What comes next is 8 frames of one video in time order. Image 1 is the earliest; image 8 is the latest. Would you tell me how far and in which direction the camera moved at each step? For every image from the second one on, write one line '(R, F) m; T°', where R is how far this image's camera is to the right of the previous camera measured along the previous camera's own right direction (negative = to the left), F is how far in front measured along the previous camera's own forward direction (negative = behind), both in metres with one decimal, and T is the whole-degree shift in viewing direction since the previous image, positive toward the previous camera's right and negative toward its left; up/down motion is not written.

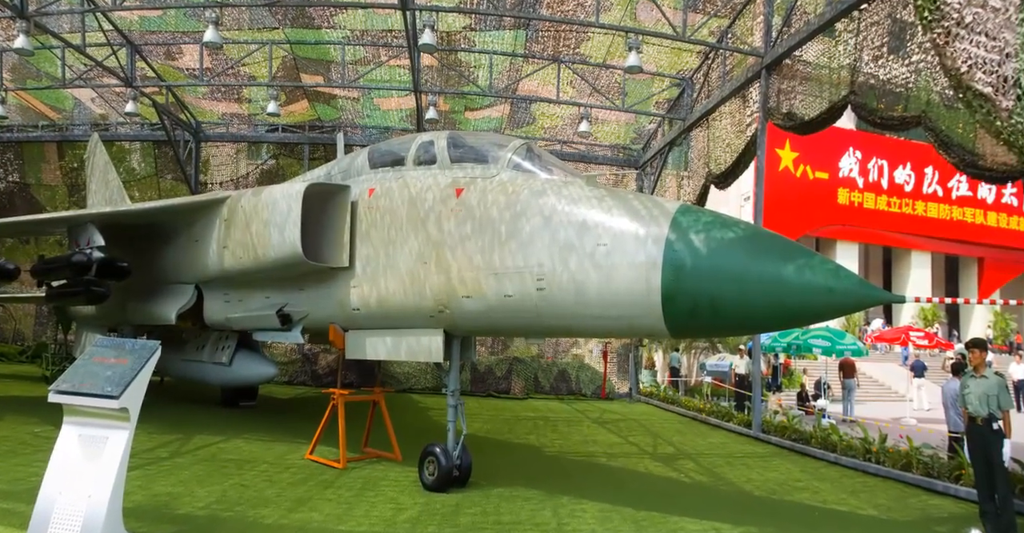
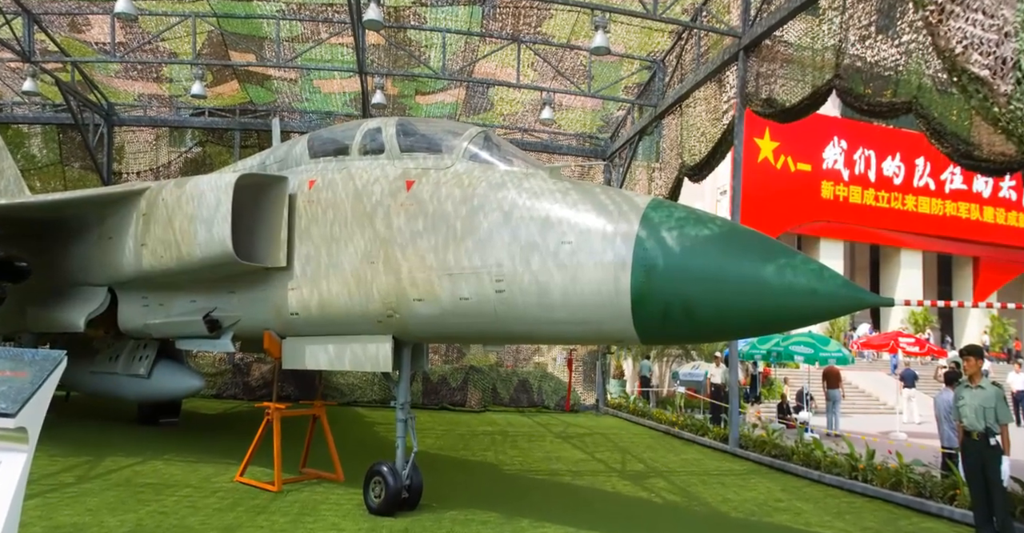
(+0.2, +0.6) m; +2°
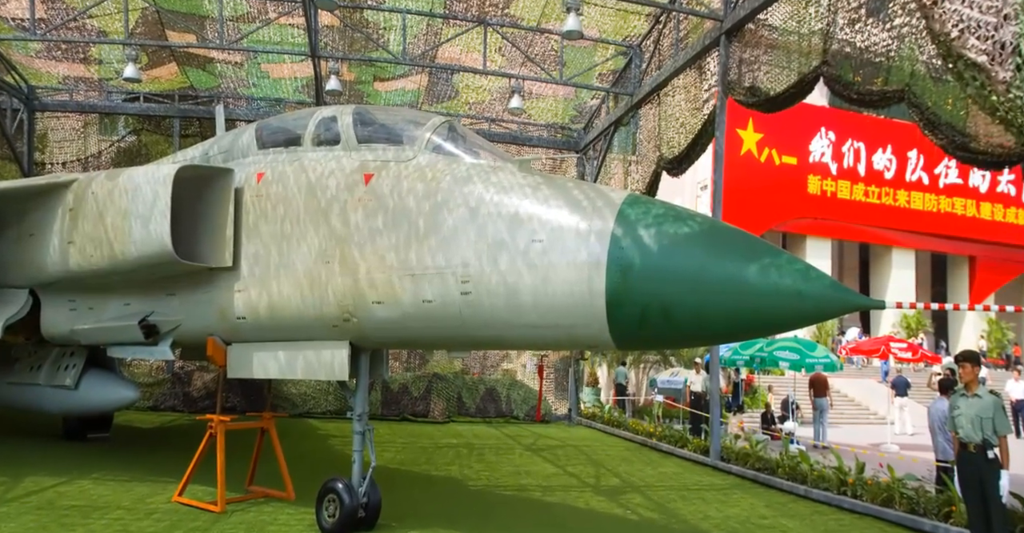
(+0.1, +0.4) m; +1°
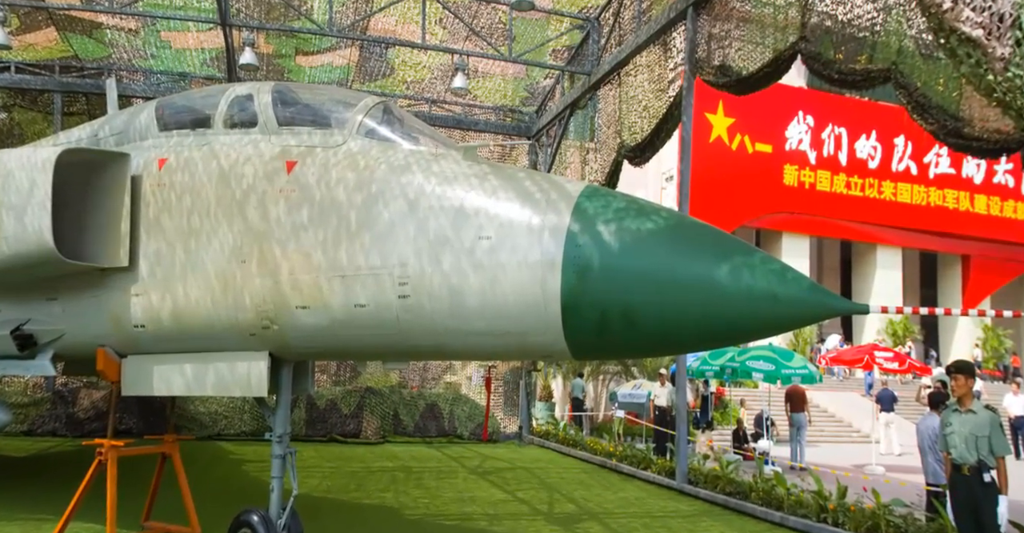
(+0.2, +0.7) m; +3°
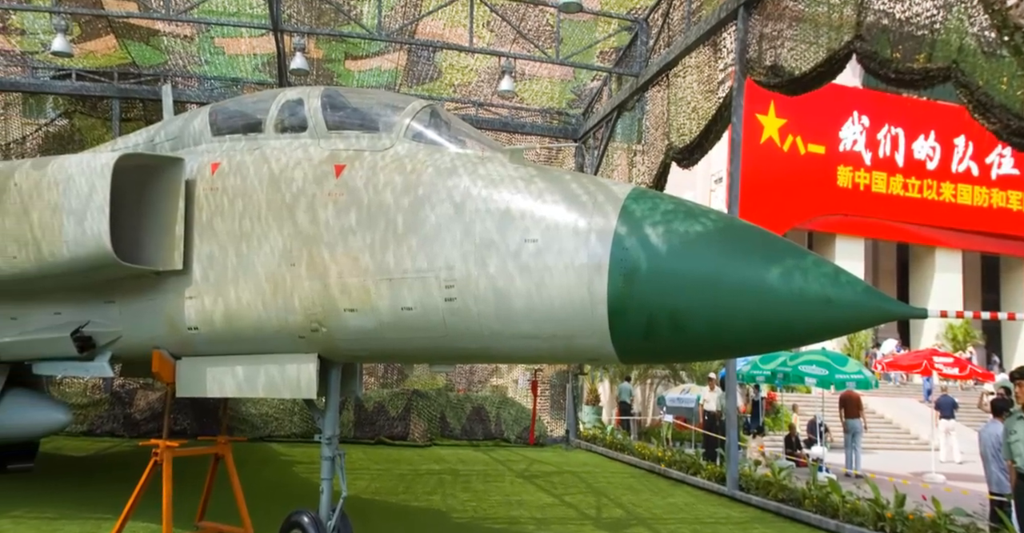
(-0.2, 0.0) m; -2°
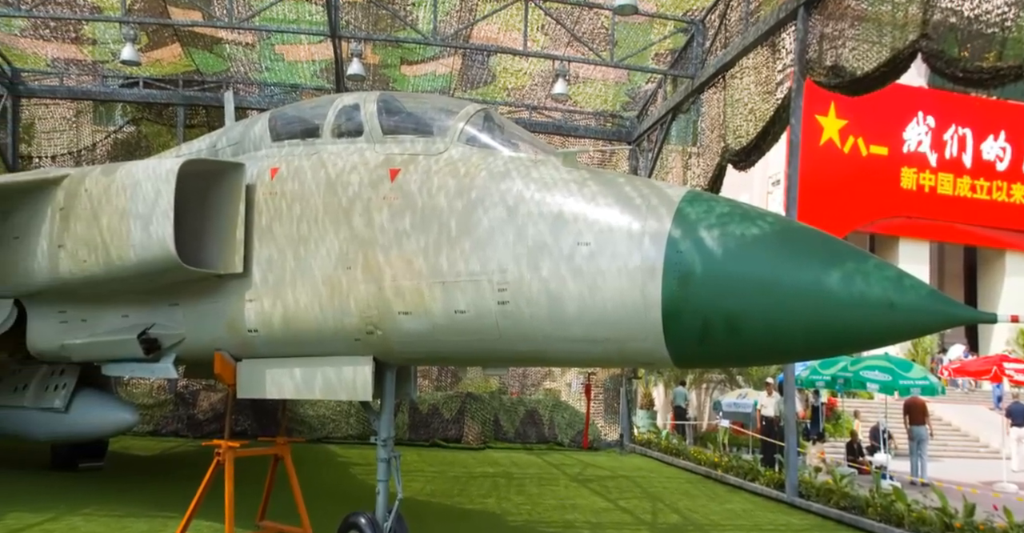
(-0.2, 0.0) m; -2°
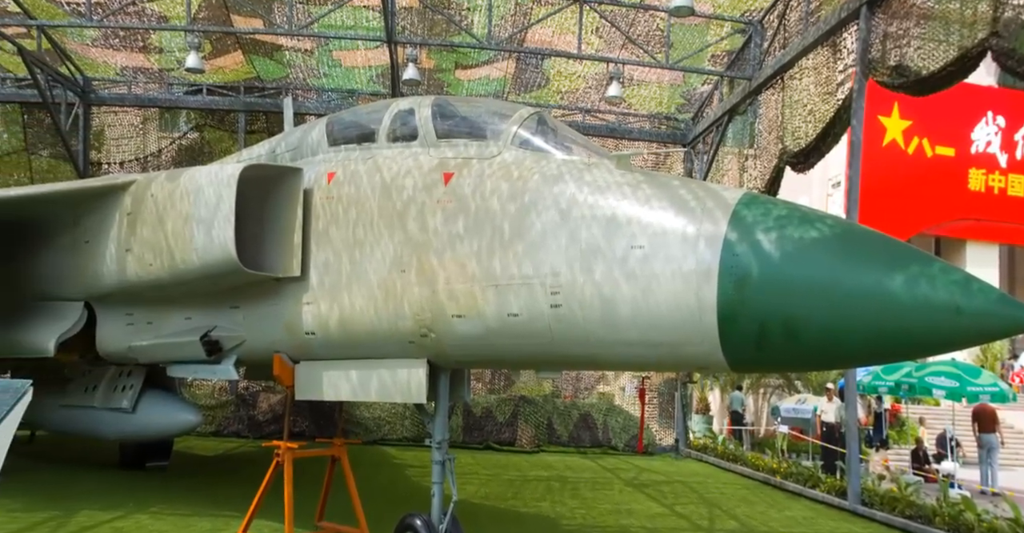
(-0.2, 0.0) m; -2°
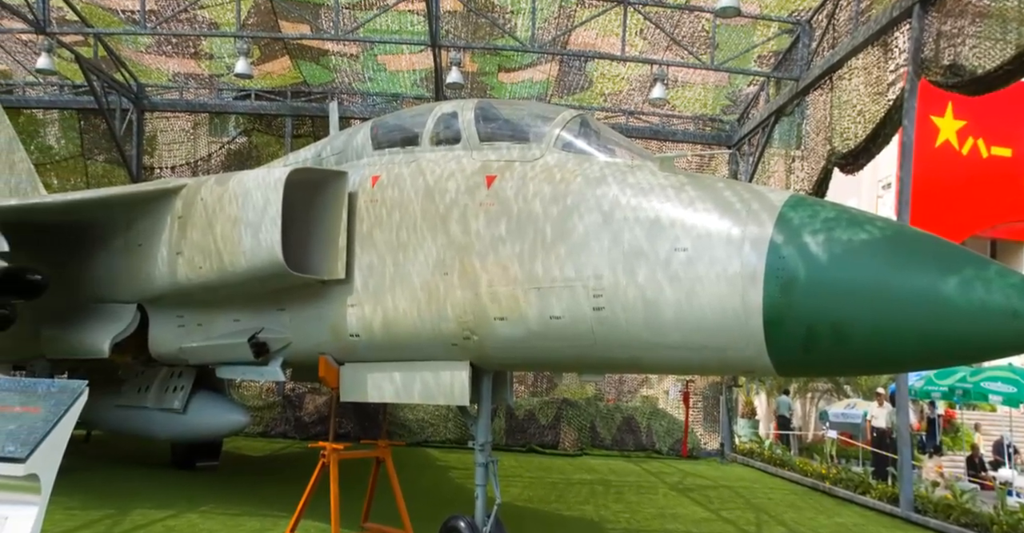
(-0.2, 0.0) m; -2°
